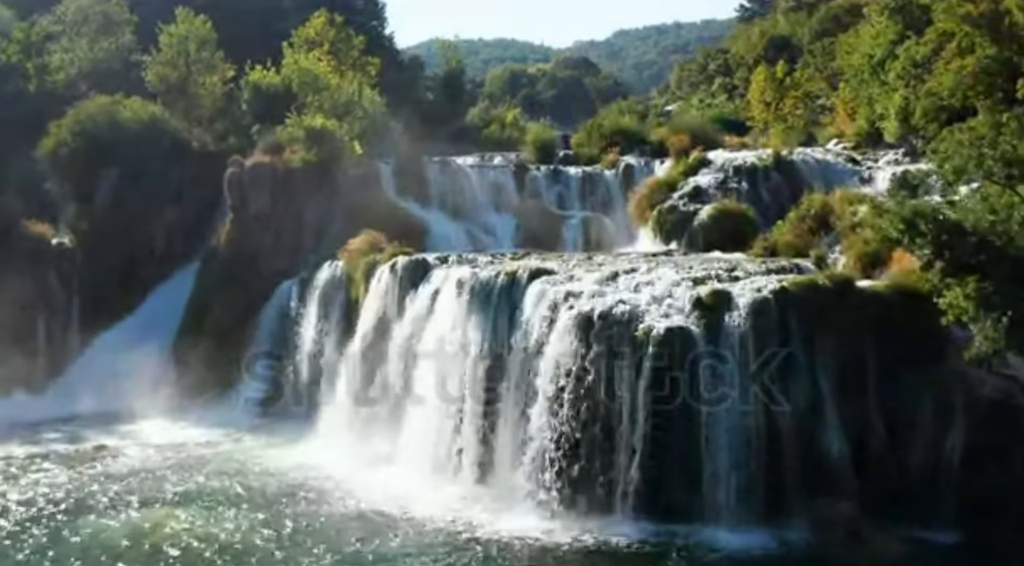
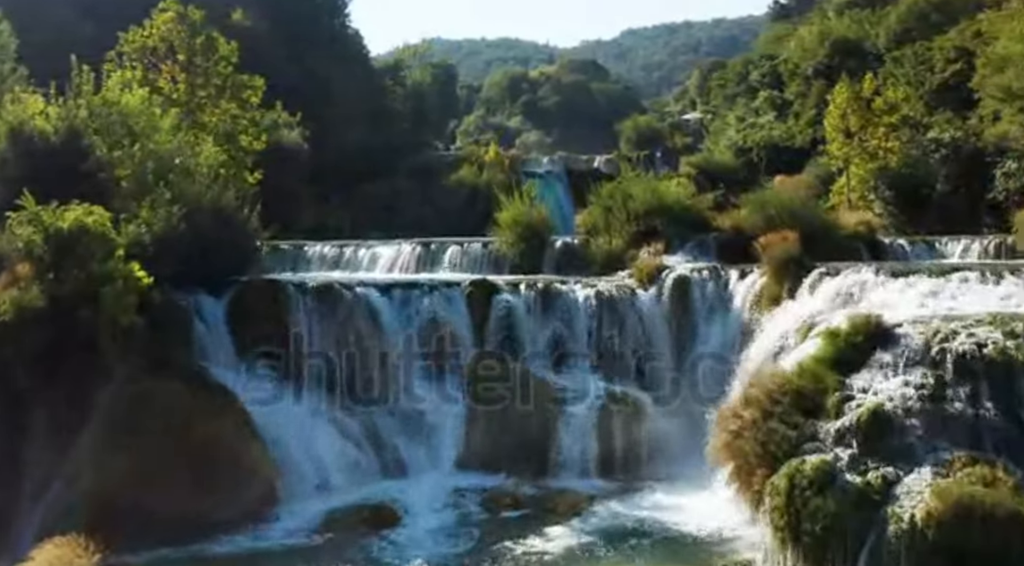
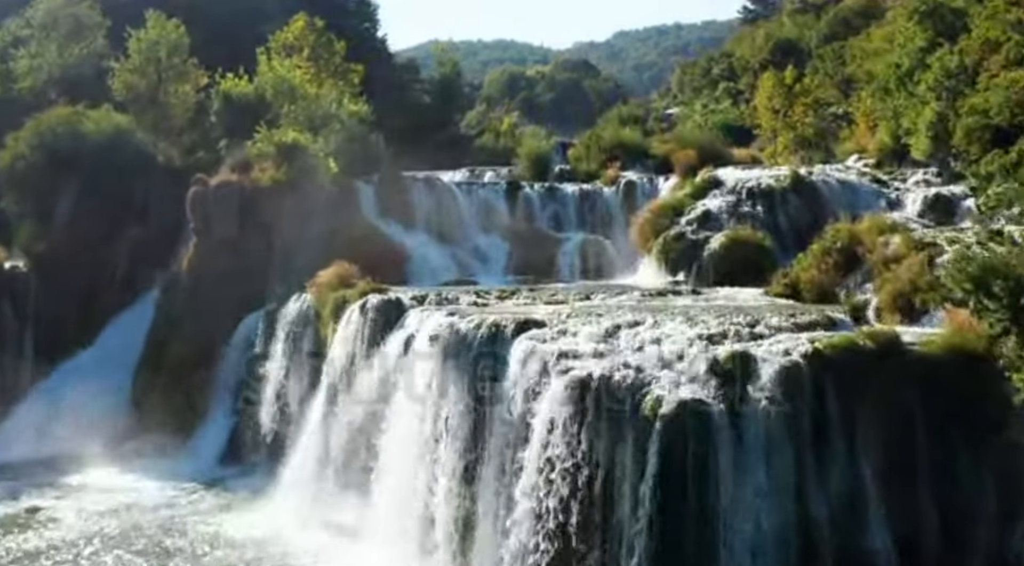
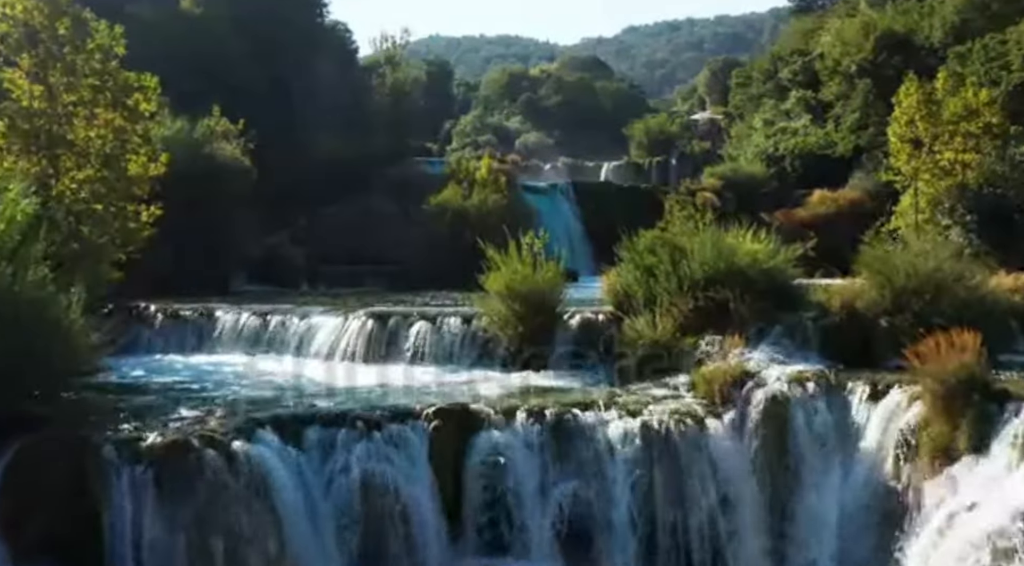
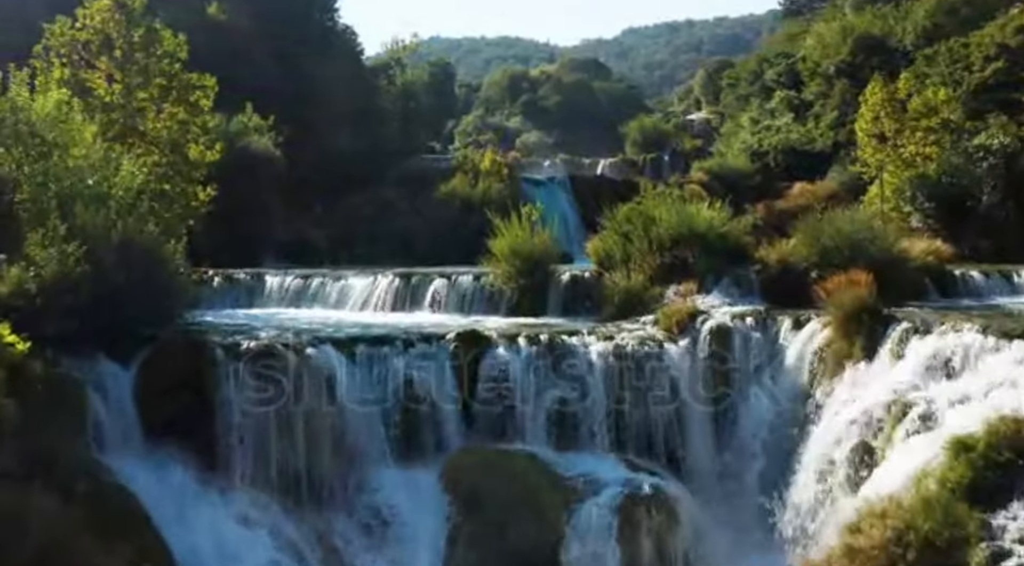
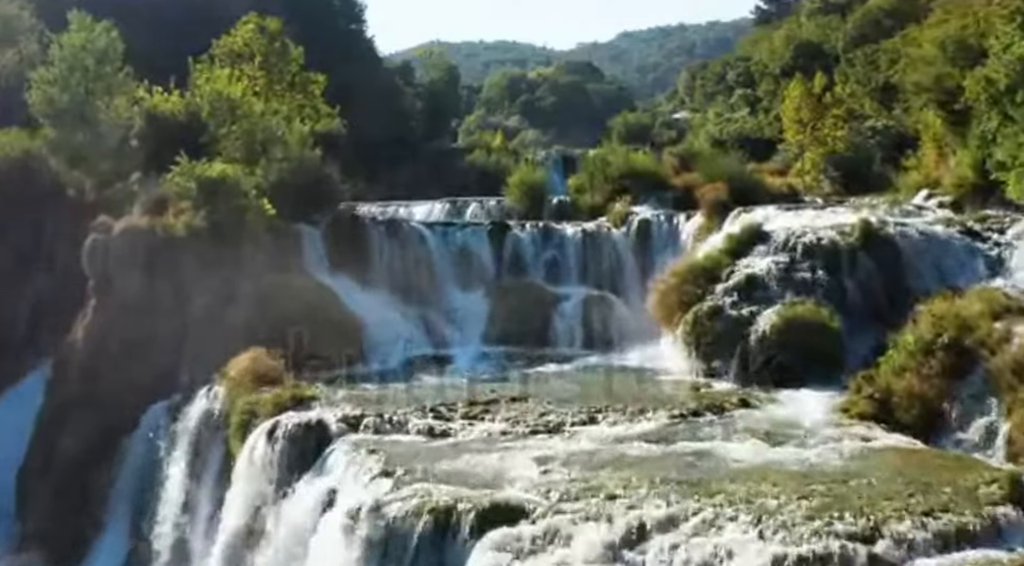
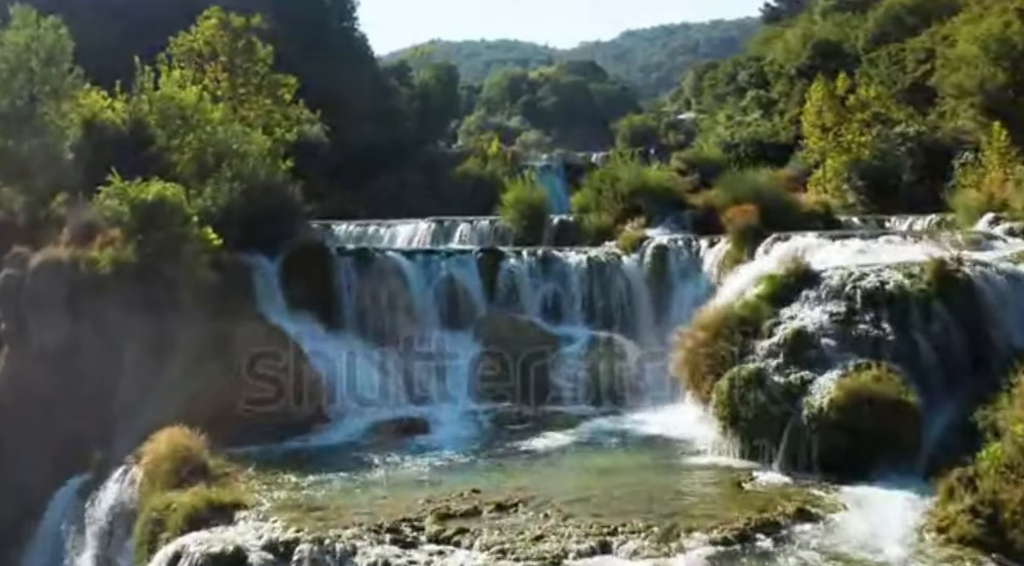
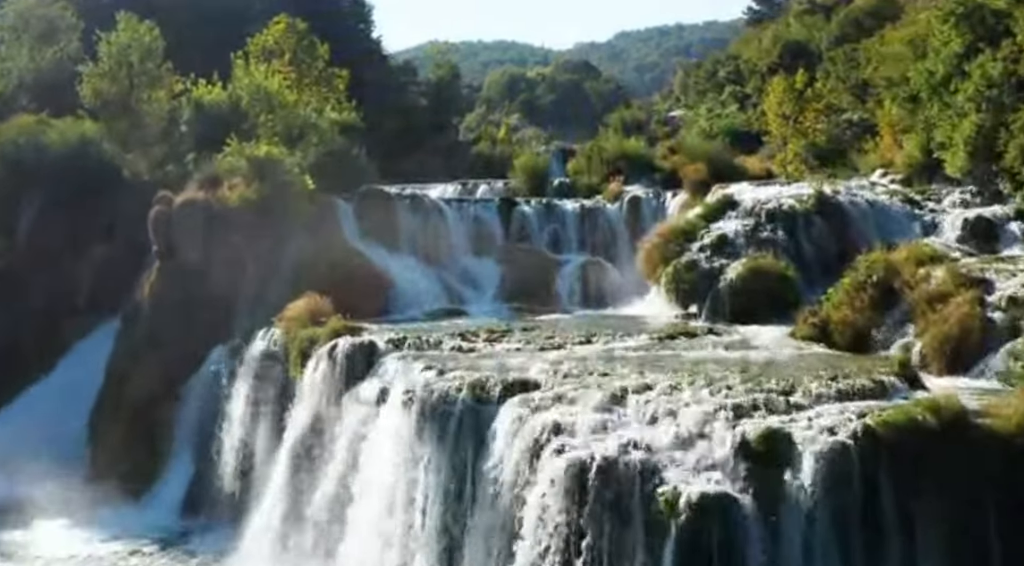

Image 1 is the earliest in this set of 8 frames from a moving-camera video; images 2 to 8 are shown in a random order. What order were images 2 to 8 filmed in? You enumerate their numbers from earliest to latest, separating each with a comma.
3, 8, 6, 7, 2, 5, 4
